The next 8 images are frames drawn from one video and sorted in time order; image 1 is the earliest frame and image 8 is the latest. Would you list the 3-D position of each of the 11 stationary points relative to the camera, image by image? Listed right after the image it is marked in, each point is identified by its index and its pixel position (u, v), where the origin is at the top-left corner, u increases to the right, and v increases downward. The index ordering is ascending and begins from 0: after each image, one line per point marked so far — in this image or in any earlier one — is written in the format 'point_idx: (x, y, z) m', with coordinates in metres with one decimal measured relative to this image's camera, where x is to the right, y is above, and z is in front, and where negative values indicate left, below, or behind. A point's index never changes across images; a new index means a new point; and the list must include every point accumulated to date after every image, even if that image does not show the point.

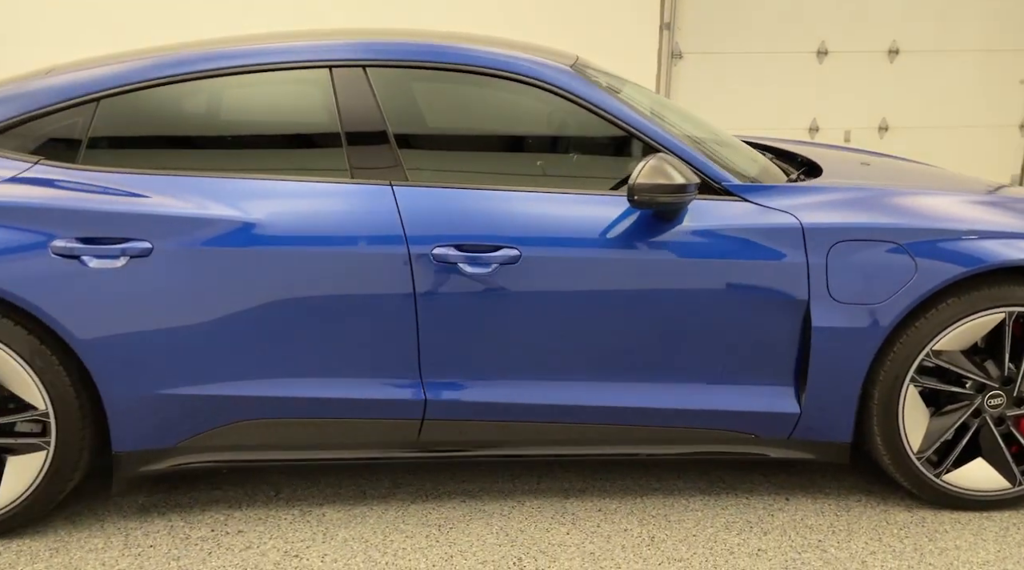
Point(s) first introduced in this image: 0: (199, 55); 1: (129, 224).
0: (-0.8, +0.6, +2.2) m
1: (-0.9, +0.1, +2.0) m
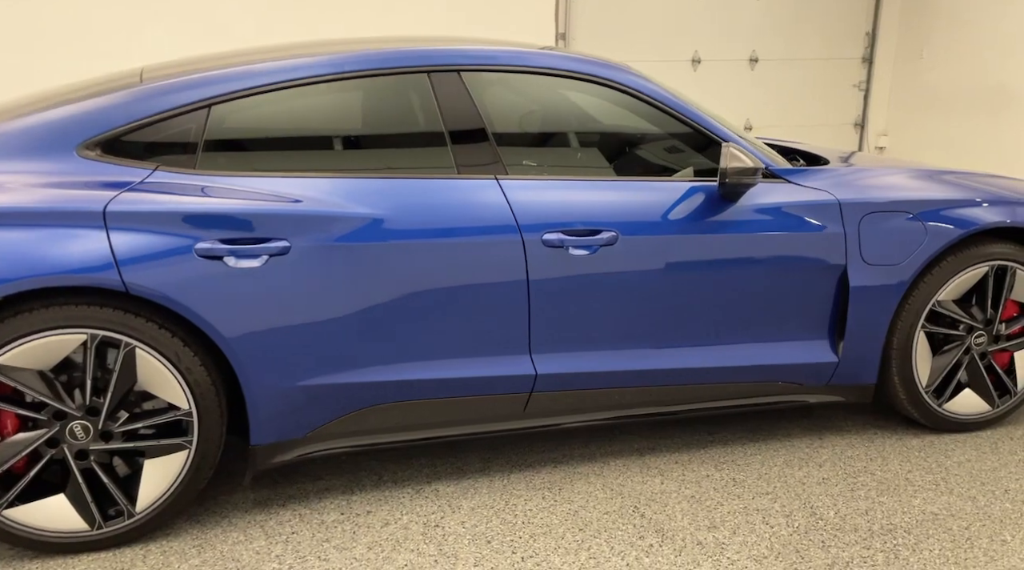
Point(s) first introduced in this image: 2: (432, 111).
0: (-0.6, +0.6, +2.3) m
1: (-0.6, +0.2, +2.1) m
2: (-0.2, +0.5, +2.4) m
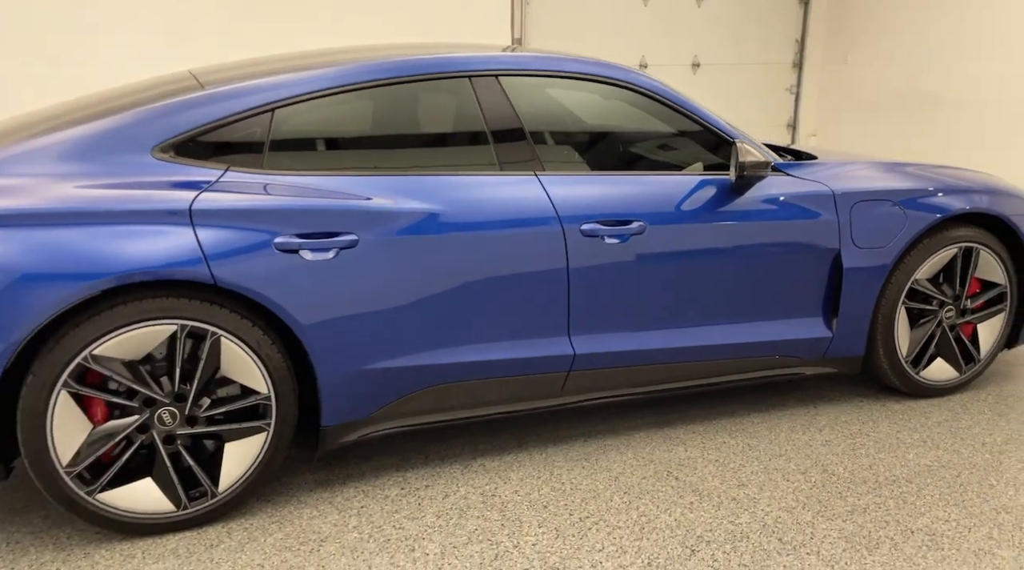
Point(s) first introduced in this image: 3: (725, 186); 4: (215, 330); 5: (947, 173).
0: (-0.5, +0.7, +2.5) m
1: (-0.5, +0.2, +2.3) m
2: (-0.1, +0.5, +2.6) m
3: (+0.7, +0.3, +2.8) m
4: (-0.8, -0.1, +2.1) m
5: (+1.7, +0.4, +3.3) m
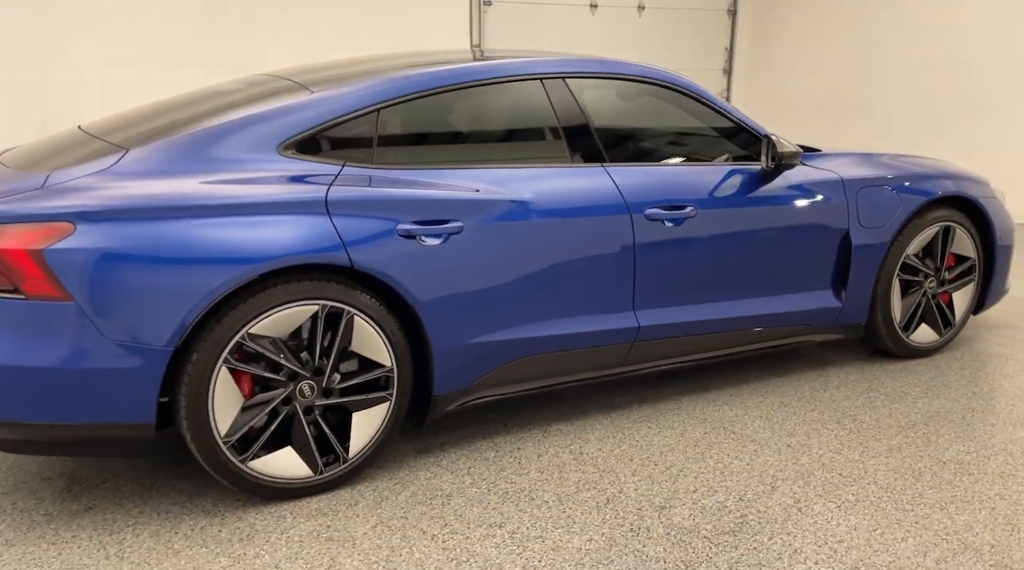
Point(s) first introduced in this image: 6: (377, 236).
0: (-0.2, +0.7, +2.7) m
1: (-0.2, +0.2, +2.5) m
2: (+0.1, +0.6, +2.9) m
3: (+1.0, +0.4, +3.2) m
4: (-0.5, -0.1, +2.3) m
5: (+1.9, +0.6, +3.7) m
6: (-0.4, +0.1, +2.3) m
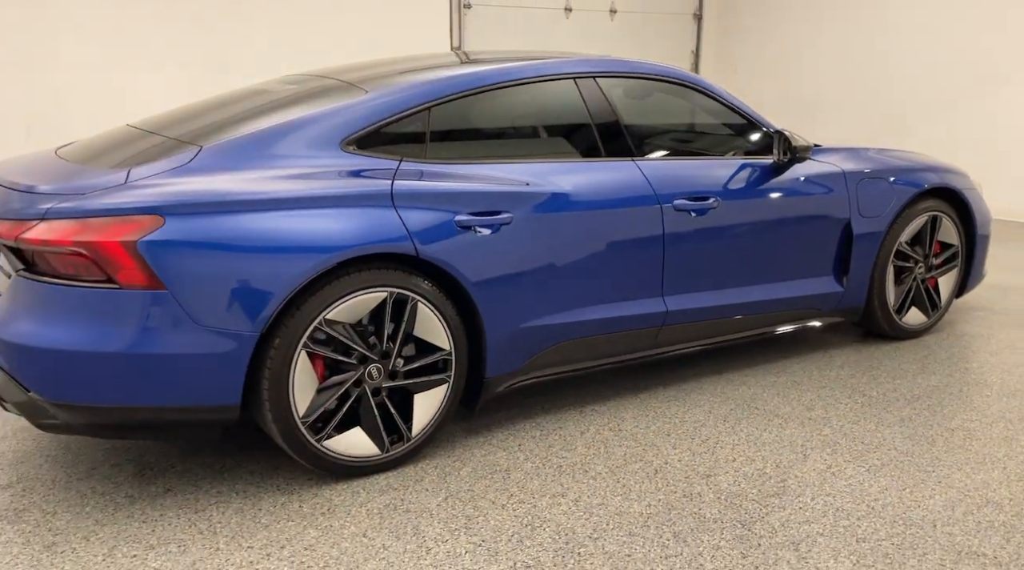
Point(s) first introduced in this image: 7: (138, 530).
0: (-0.1, +0.8, +2.9) m
1: (0.0, +0.3, +2.6) m
2: (+0.3, +0.7, +3.0) m
3: (+1.1, +0.5, +3.4) m
4: (-0.3, 0.0, +2.5) m
5: (+2.0, +0.6, +4.0) m
6: (-0.2, +0.2, +2.5) m
7: (-1.0, -0.6, +2.1) m
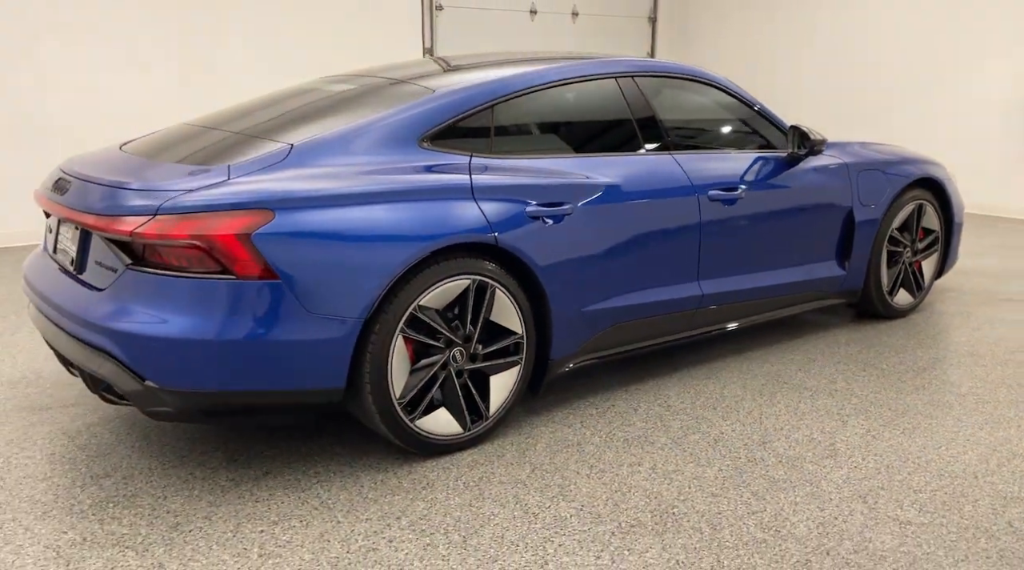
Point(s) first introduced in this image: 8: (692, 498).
0: (+0.1, +0.8, +3.0) m
1: (+0.2, +0.3, +2.8) m
2: (+0.4, +0.7, +3.2) m
3: (+1.2, +0.6, +3.6) m
4: (-0.1, 0.0, +2.6) m
5: (+2.1, +0.7, +4.3) m
6: (0.0, +0.2, +2.6) m
7: (-0.7, -0.6, +2.2) m
8: (+0.5, -0.6, +2.3) m
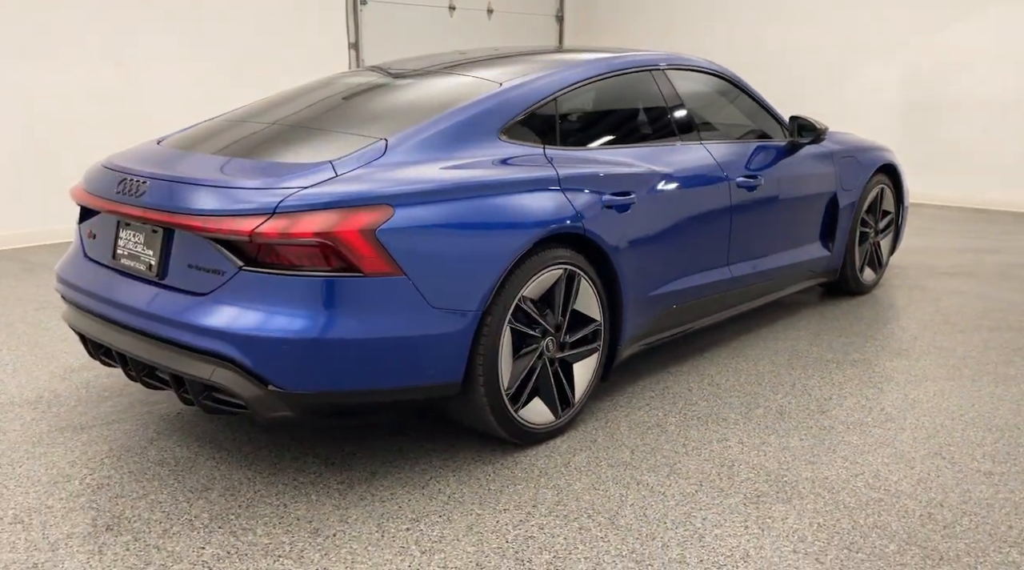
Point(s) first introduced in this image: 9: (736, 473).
0: (+0.3, +0.8, +3.1) m
1: (+0.4, +0.4, +2.9) m
2: (+0.6, +0.8, +3.3) m
3: (+1.3, +0.6, +3.9) m
4: (+0.2, 0.0, +2.7) m
5: (+2.0, +0.8, +4.6) m
6: (+0.3, +0.3, +2.7) m
7: (-0.3, -0.6, +2.2) m
8: (+0.9, -0.5, +2.5) m
9: (+0.7, -0.6, +2.4) m
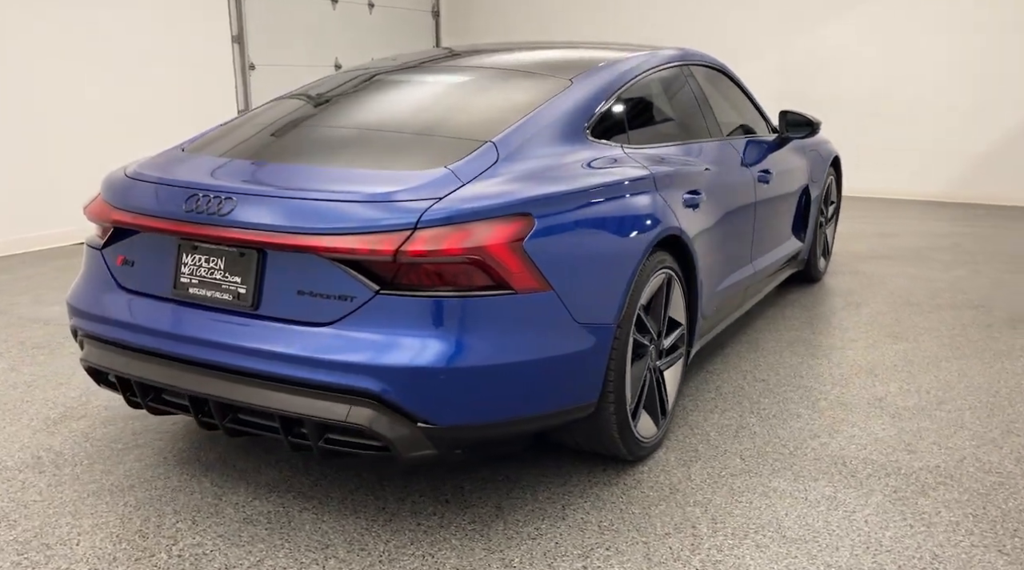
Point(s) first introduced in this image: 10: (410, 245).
0: (+0.4, +0.8, +3.0) m
1: (+0.6, +0.4, +2.8) m
2: (+0.7, +0.8, +3.3) m
3: (+1.3, +0.7, +3.9) m
4: (+0.5, 0.0, +2.6) m
5: (+1.8, +0.9, +4.9) m
6: (+0.5, +0.2, +2.6) m
7: (+0.1, -0.6, +2.0) m
8: (+1.2, -0.5, +2.5) m
9: (+1.0, -0.5, +2.4) m
10: (-0.2, +0.1, +1.9) m
